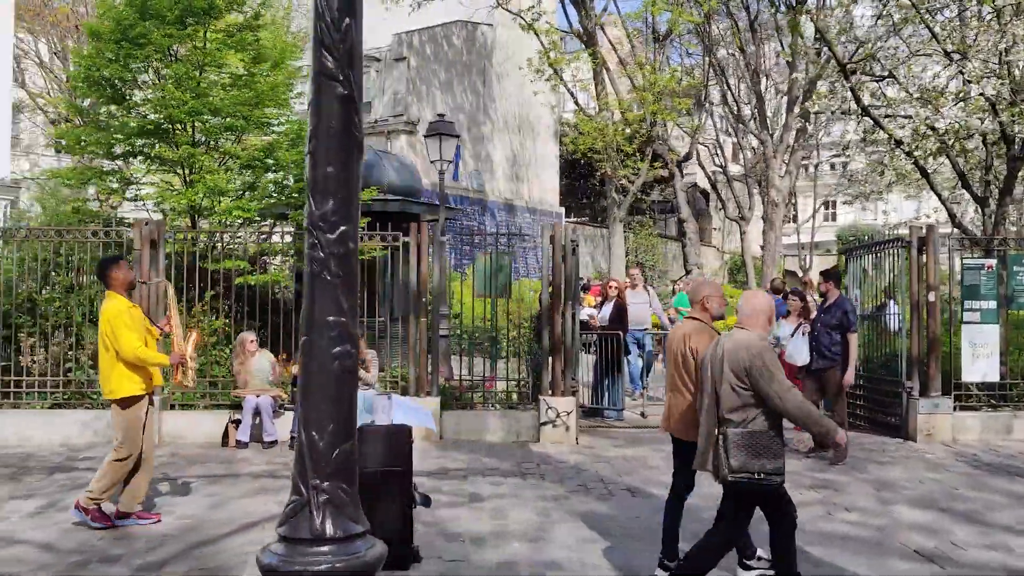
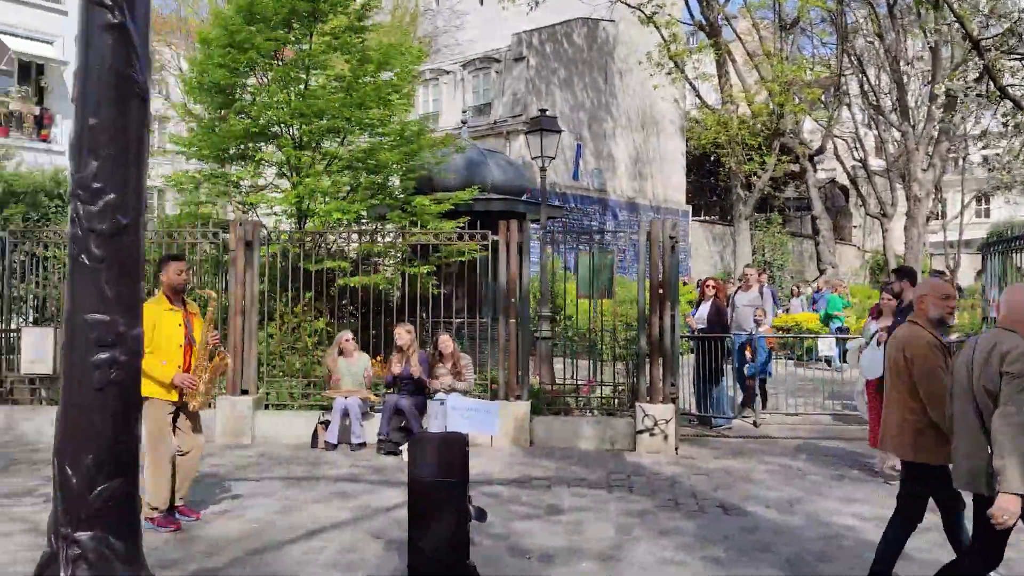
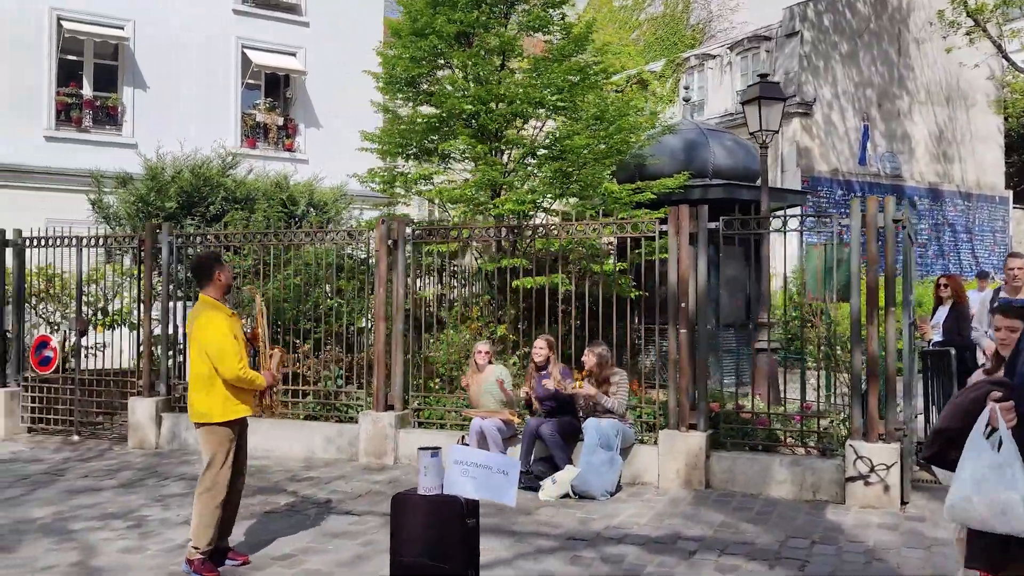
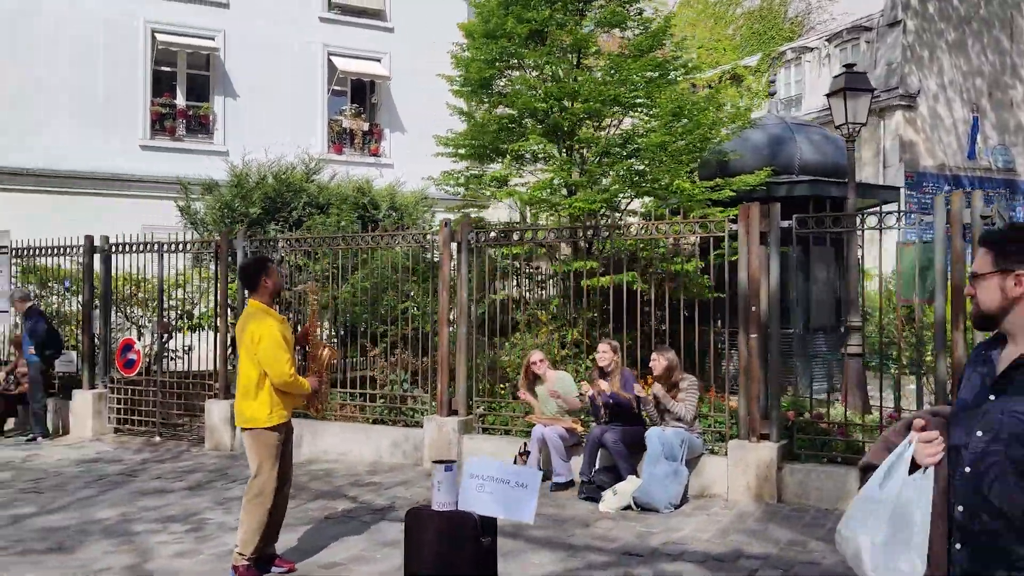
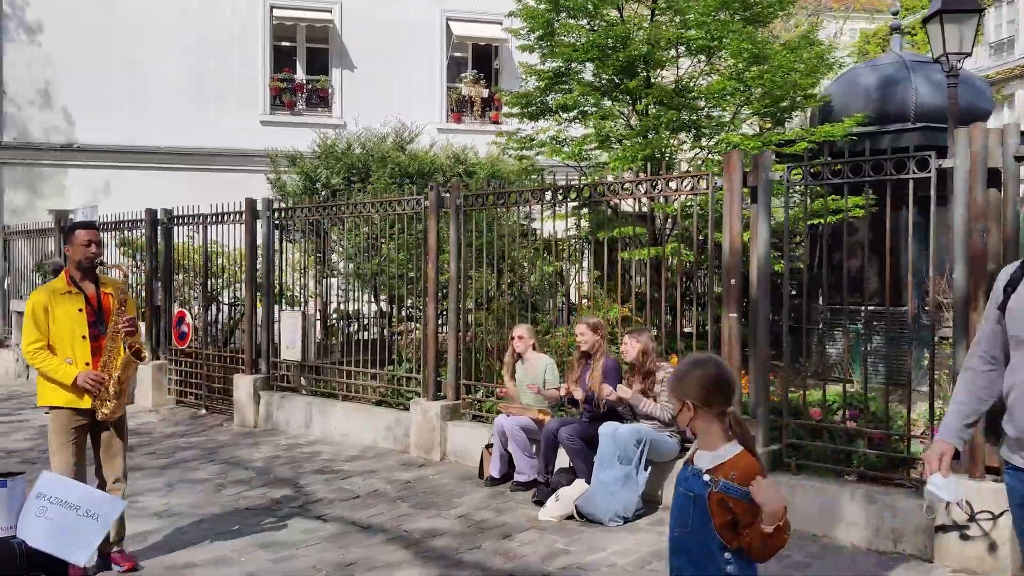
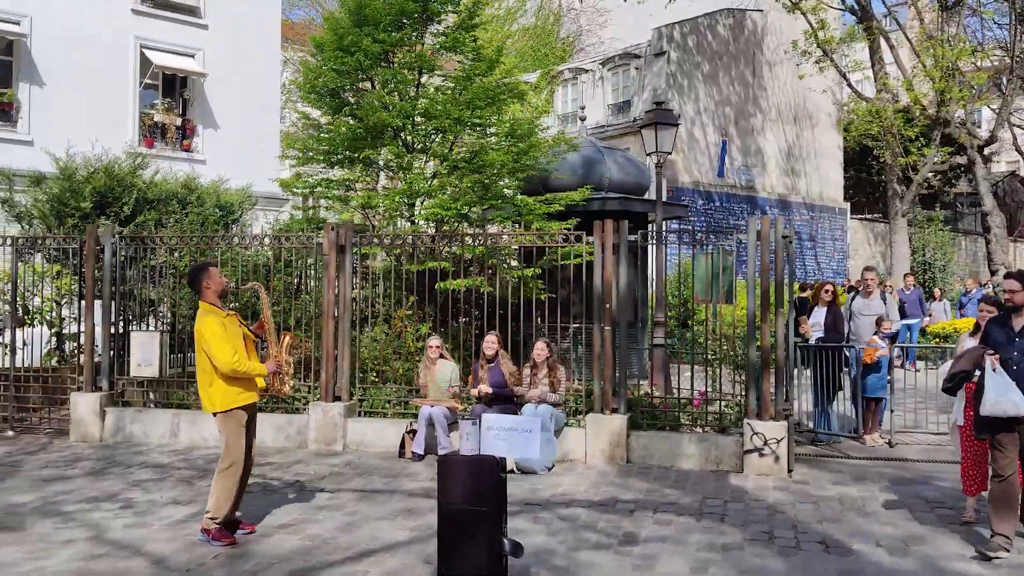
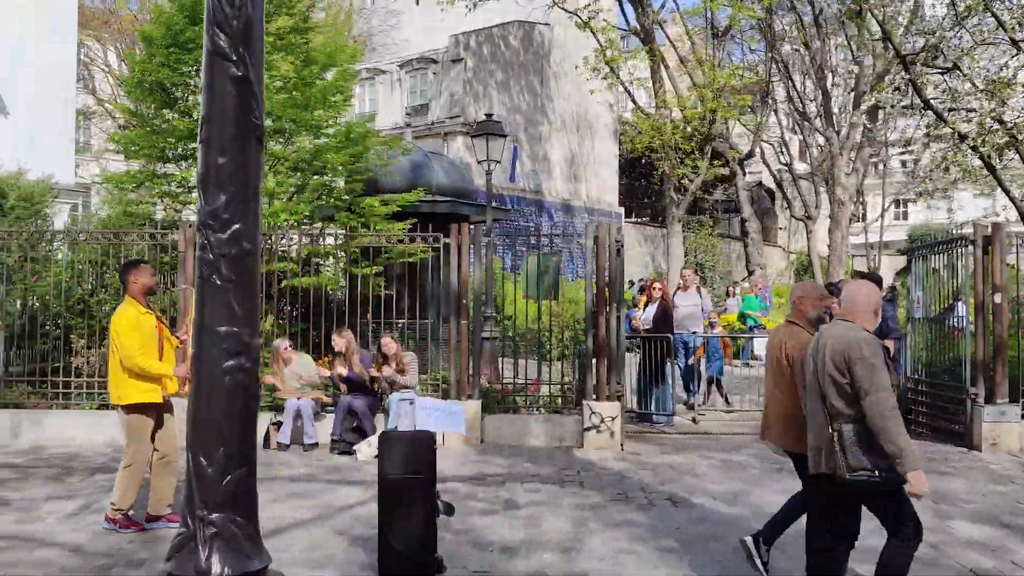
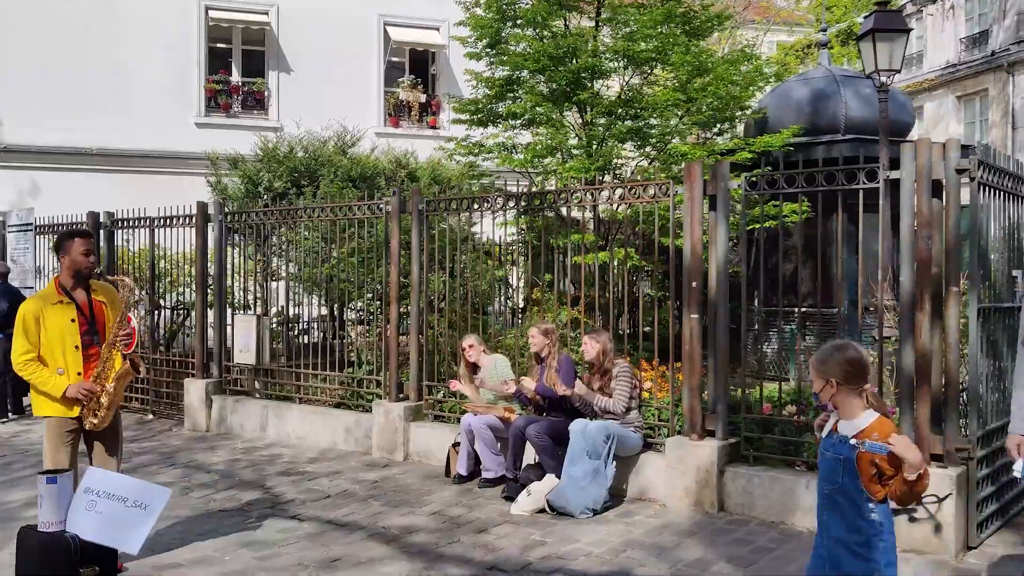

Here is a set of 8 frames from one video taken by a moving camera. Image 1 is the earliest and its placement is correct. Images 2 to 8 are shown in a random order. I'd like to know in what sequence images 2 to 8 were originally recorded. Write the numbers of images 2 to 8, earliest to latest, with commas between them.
7, 2, 6, 3, 4, 8, 5
